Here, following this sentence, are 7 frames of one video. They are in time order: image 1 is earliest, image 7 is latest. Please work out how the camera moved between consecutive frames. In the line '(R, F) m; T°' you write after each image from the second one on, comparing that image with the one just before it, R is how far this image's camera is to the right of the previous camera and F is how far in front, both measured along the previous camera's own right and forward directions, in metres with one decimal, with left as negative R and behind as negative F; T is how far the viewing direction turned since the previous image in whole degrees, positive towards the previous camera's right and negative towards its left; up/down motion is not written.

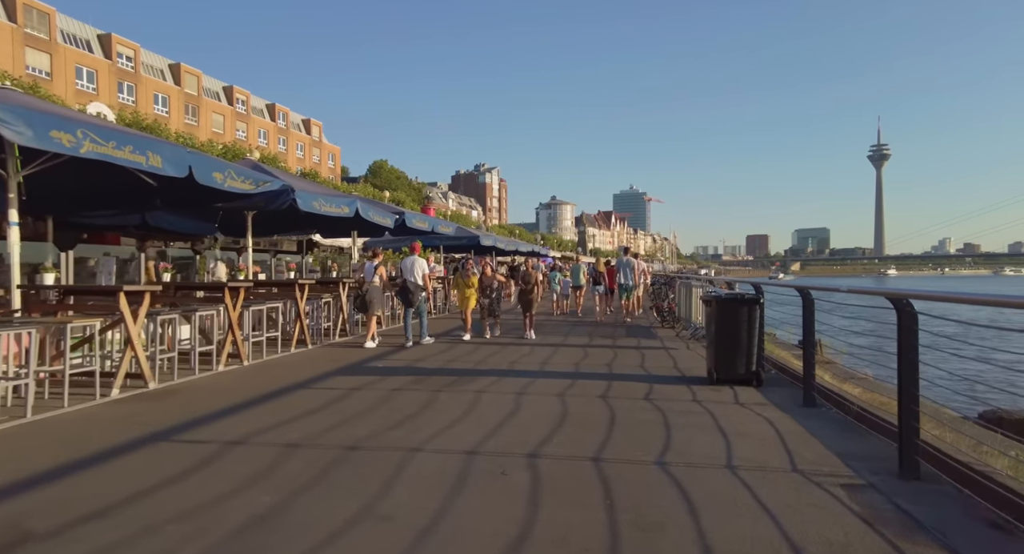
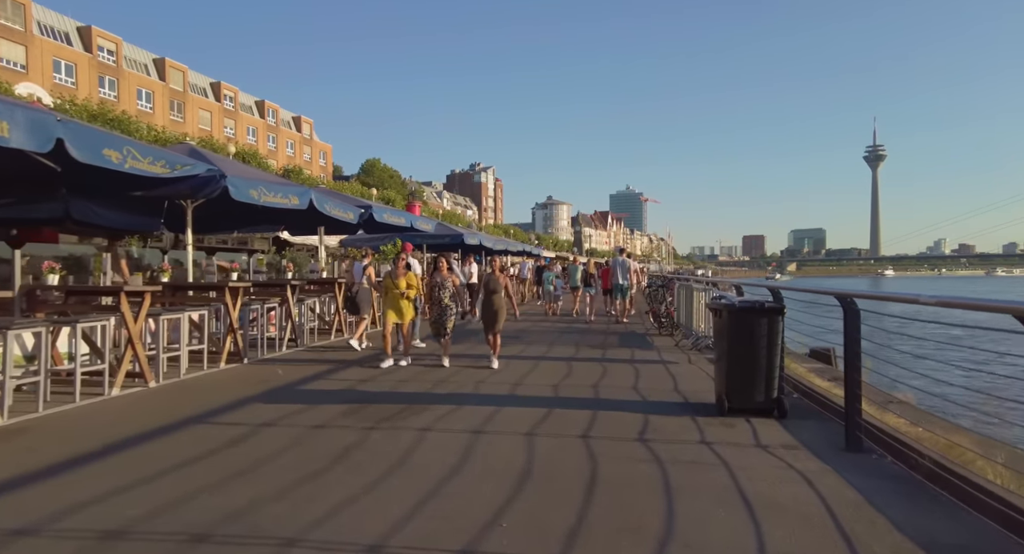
(+0.4, +1.6) m; 0°
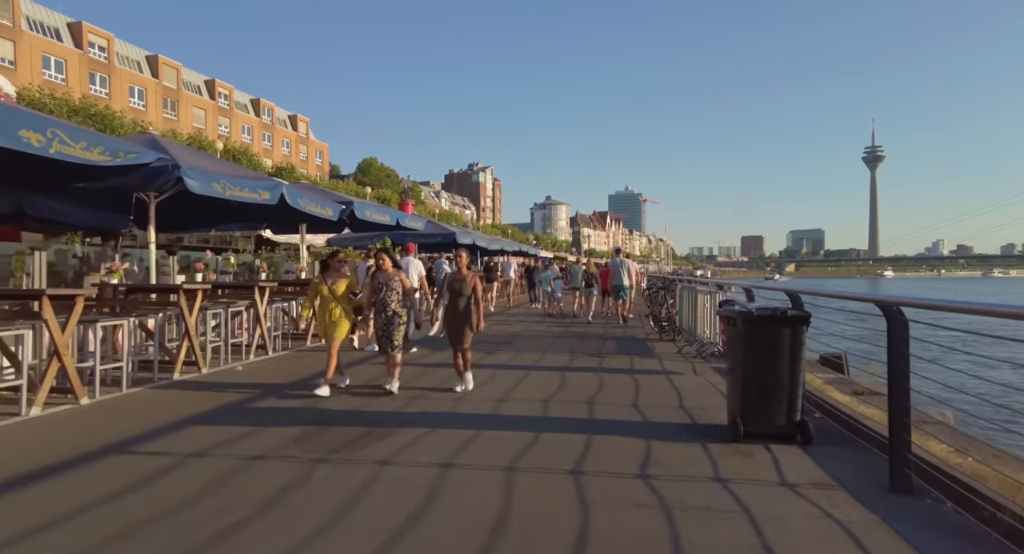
(+0.2, +0.9) m; 0°
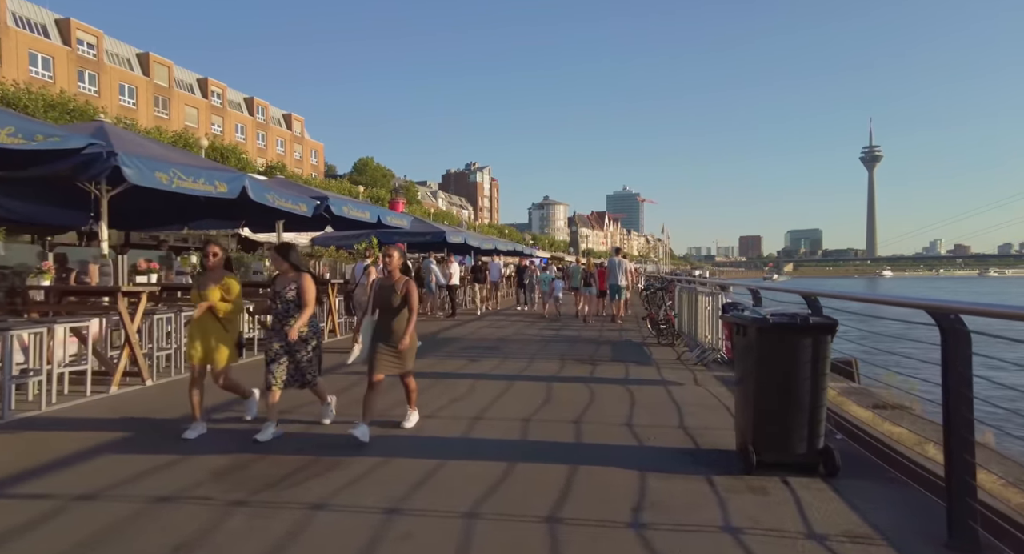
(+0.2, +0.8) m; 0°
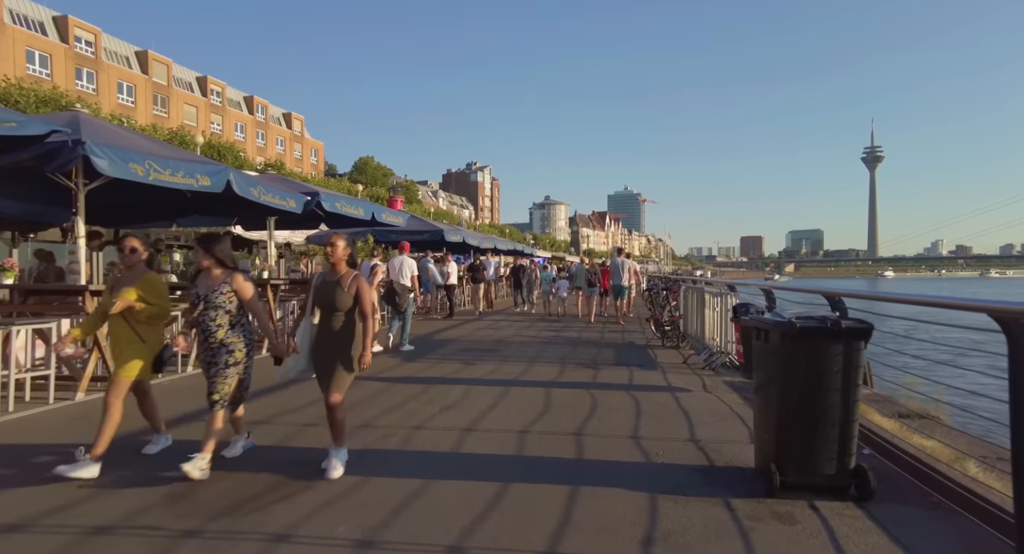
(0.0, +0.5) m; 0°
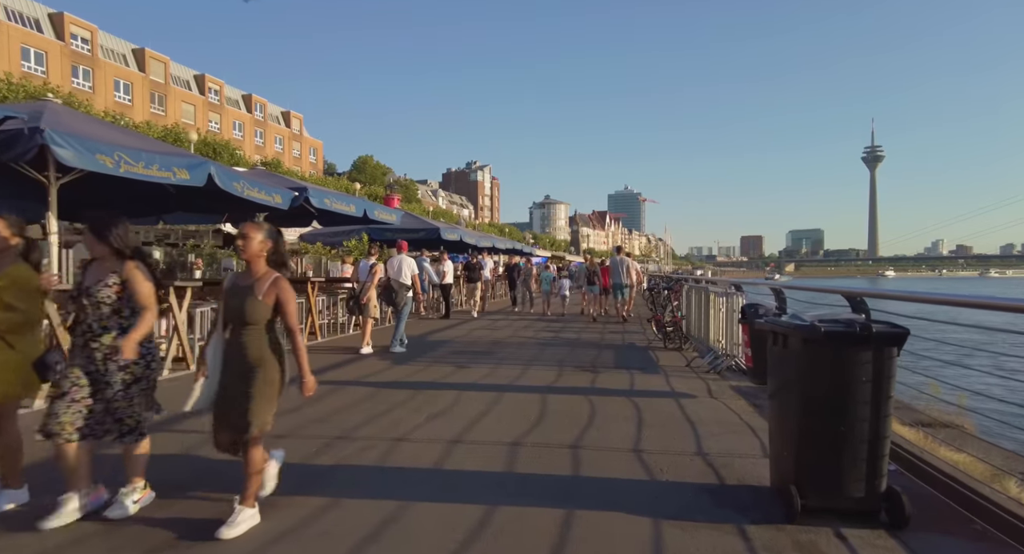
(+0.1, +0.4) m; 0°
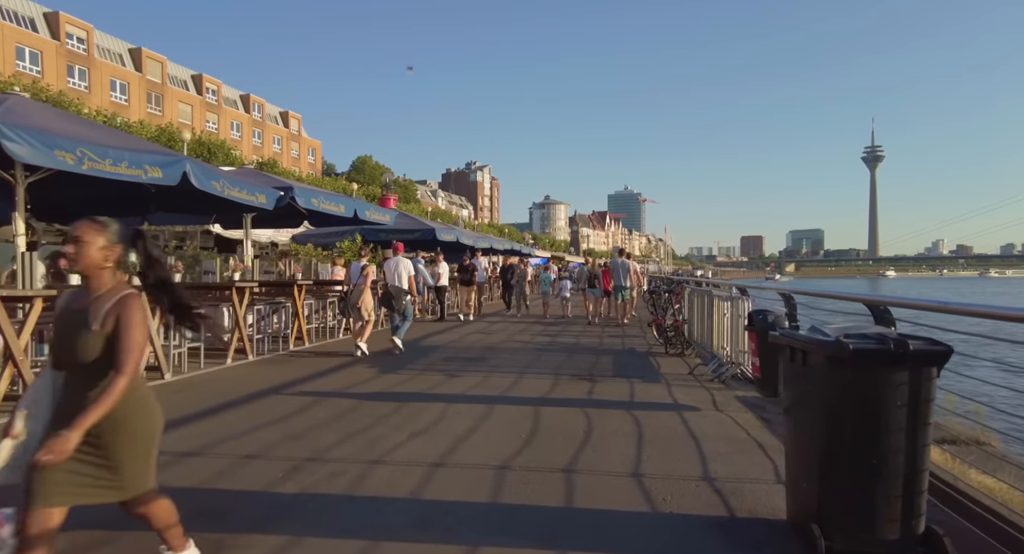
(+0.1, +0.4) m; 0°
